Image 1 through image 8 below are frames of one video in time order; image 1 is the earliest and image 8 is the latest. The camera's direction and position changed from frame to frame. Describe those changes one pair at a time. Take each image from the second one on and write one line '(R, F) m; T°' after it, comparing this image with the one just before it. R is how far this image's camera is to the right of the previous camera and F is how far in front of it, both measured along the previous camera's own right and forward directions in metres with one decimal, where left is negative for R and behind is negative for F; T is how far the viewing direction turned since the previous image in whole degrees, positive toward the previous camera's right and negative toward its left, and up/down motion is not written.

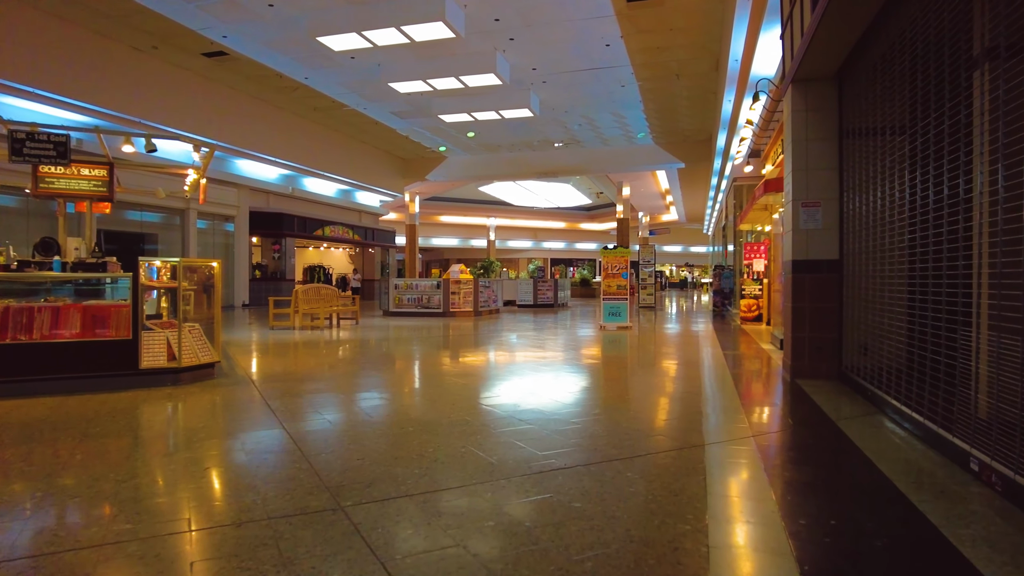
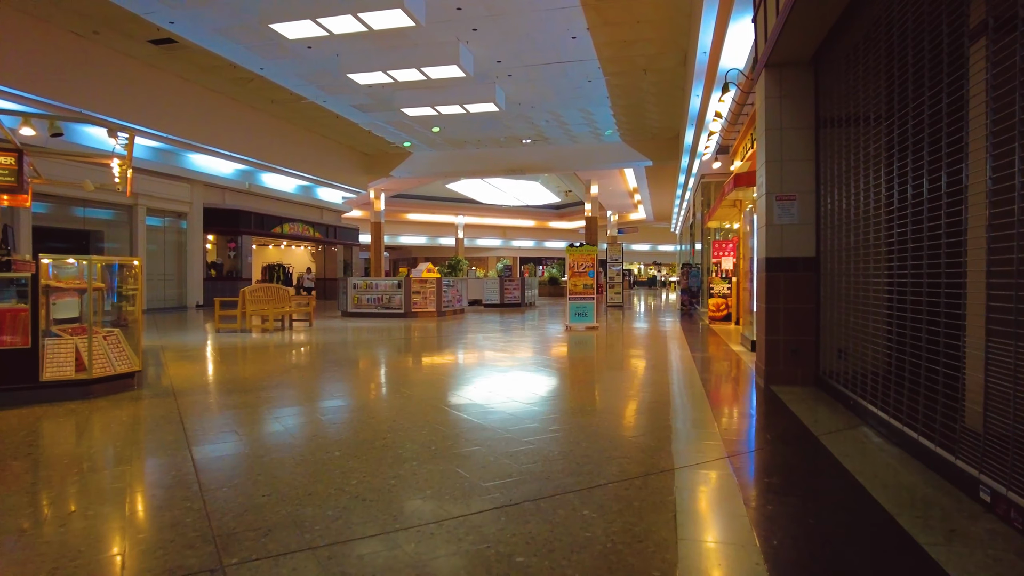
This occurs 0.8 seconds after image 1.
(+0.1, +0.4) m; +3°
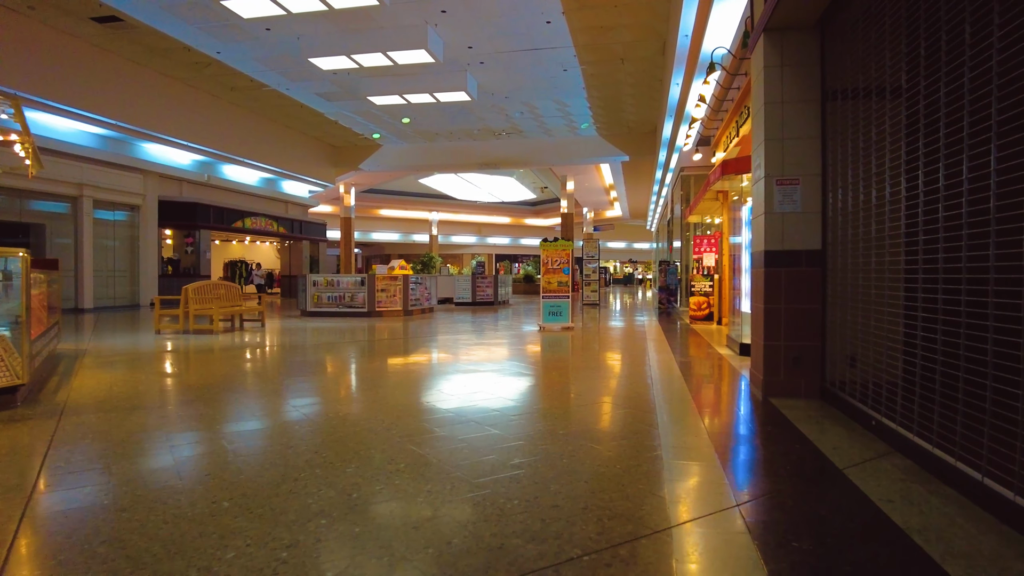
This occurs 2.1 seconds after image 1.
(+0.1, +0.6) m; +2°
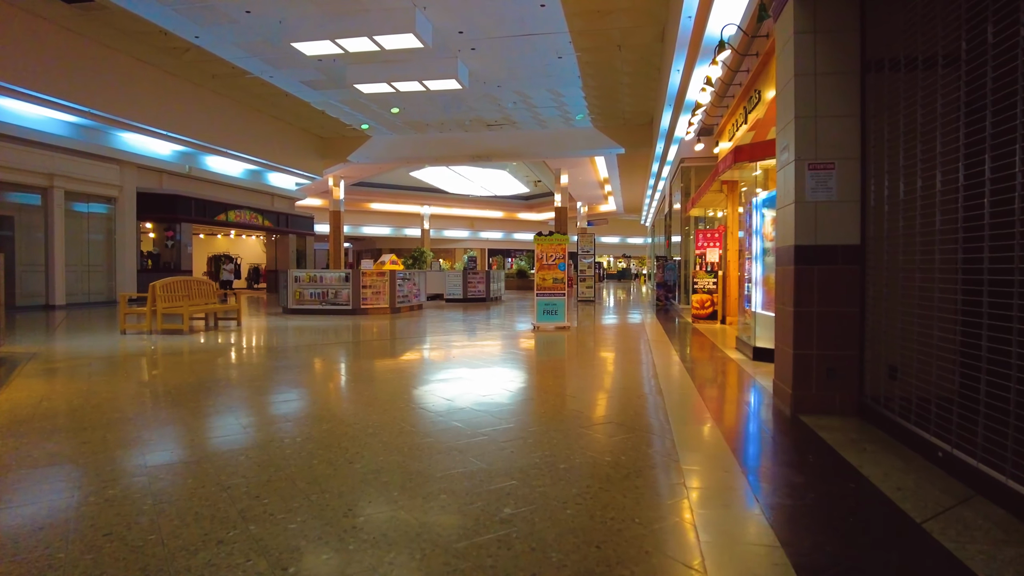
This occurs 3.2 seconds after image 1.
(0.0, +0.5) m; +1°
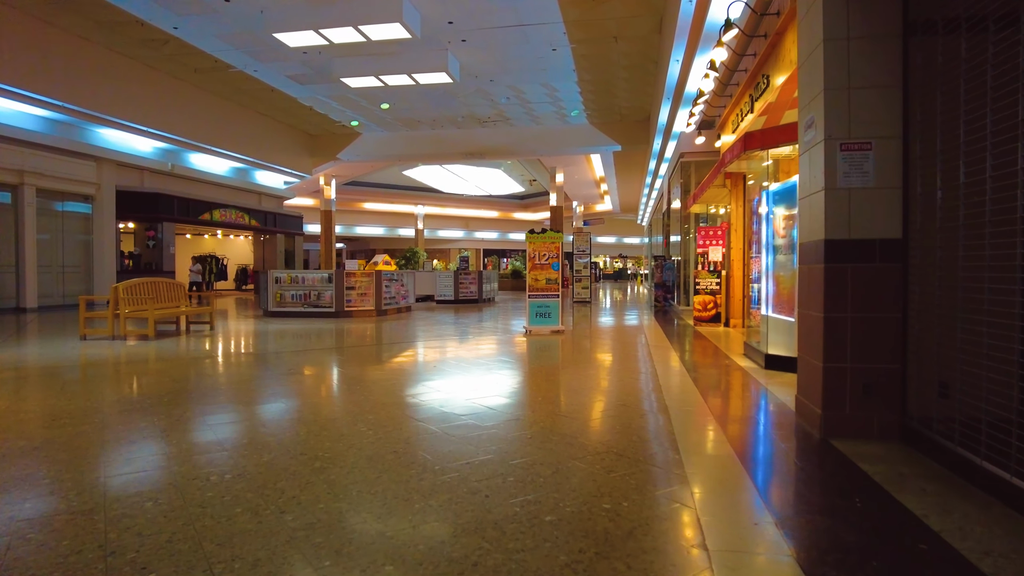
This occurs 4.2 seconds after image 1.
(+0.1, +0.5) m; 0°
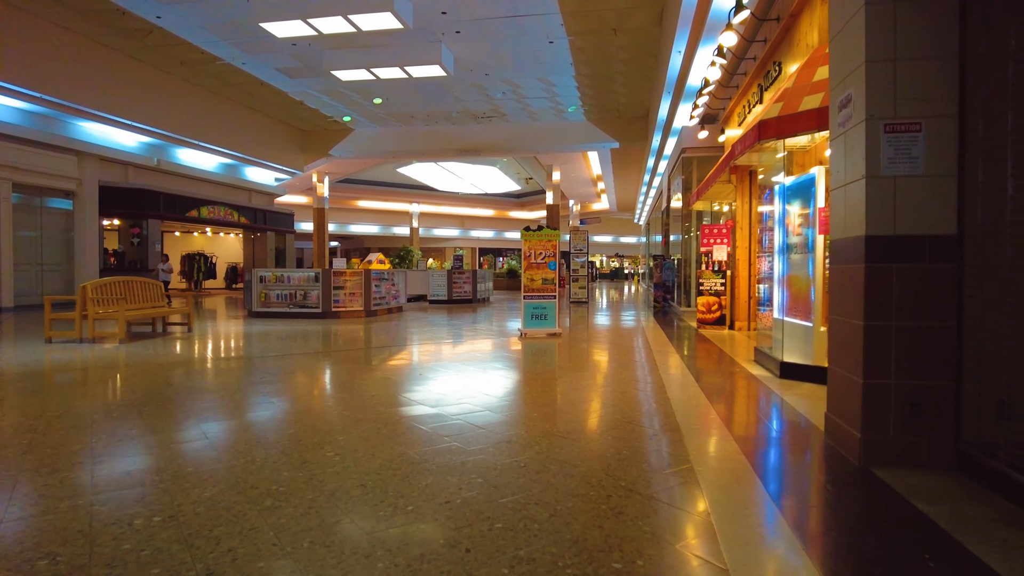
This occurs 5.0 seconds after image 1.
(0.0, +0.4) m; 0°
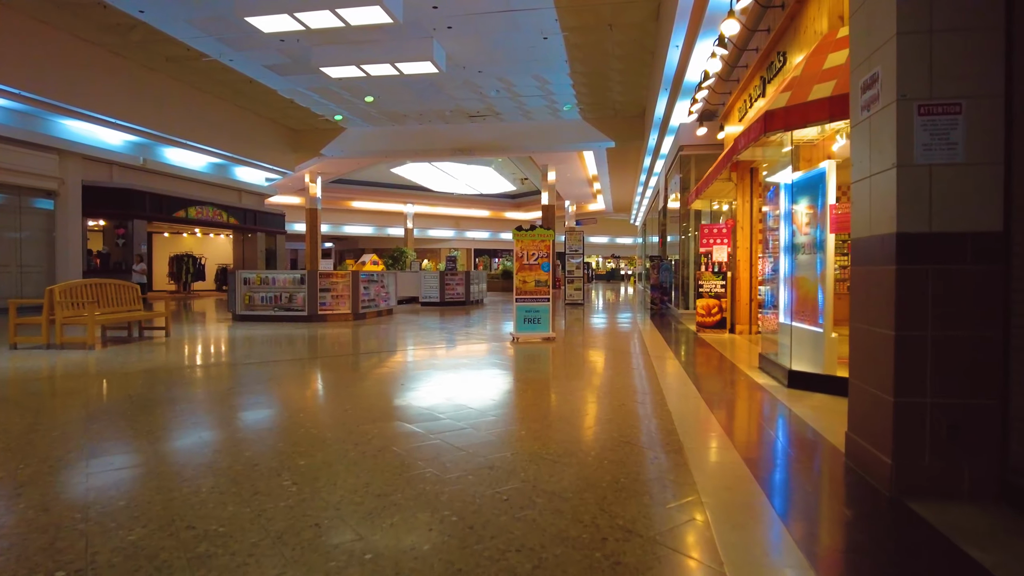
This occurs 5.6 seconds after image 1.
(+0.1, +0.3) m; 0°
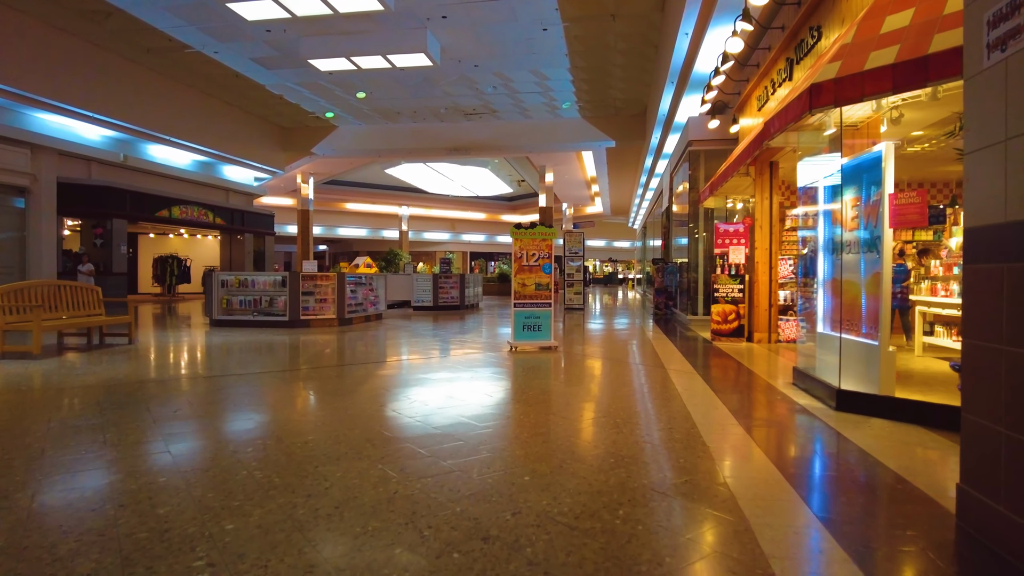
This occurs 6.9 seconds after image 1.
(0.0, +0.6) m; 0°
